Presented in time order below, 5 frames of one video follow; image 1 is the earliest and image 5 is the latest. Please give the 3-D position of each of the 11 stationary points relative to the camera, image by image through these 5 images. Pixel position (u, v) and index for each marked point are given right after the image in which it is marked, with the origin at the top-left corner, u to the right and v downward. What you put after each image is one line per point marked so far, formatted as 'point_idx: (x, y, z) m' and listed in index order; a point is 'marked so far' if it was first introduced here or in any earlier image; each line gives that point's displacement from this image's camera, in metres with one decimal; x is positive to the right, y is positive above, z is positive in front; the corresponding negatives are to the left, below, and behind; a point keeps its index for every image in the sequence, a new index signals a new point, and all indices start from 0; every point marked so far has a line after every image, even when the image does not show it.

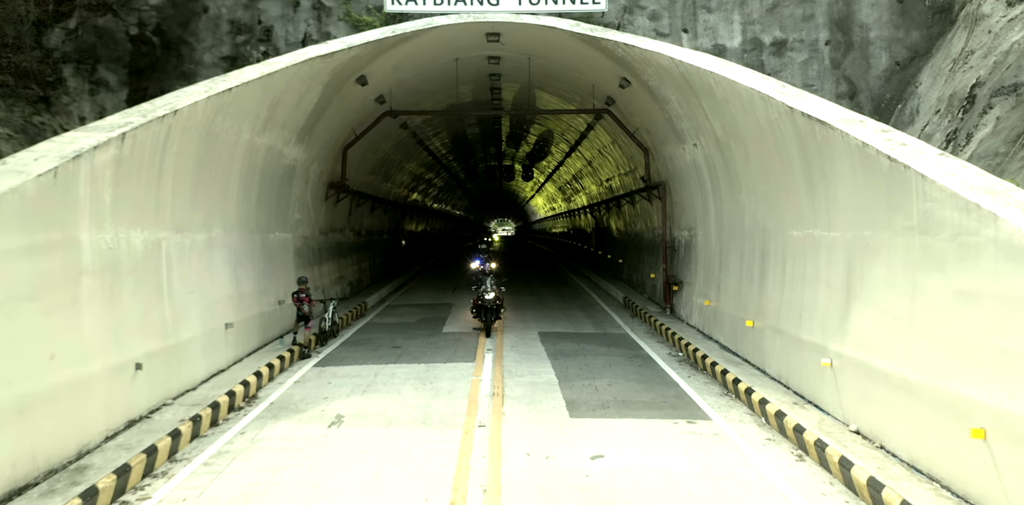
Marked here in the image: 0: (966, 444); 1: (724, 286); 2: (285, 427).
0: (+3.5, -1.5, +3.9) m
1: (+3.6, -0.6, +8.4) m
2: (-2.7, -2.0, +6.0) m
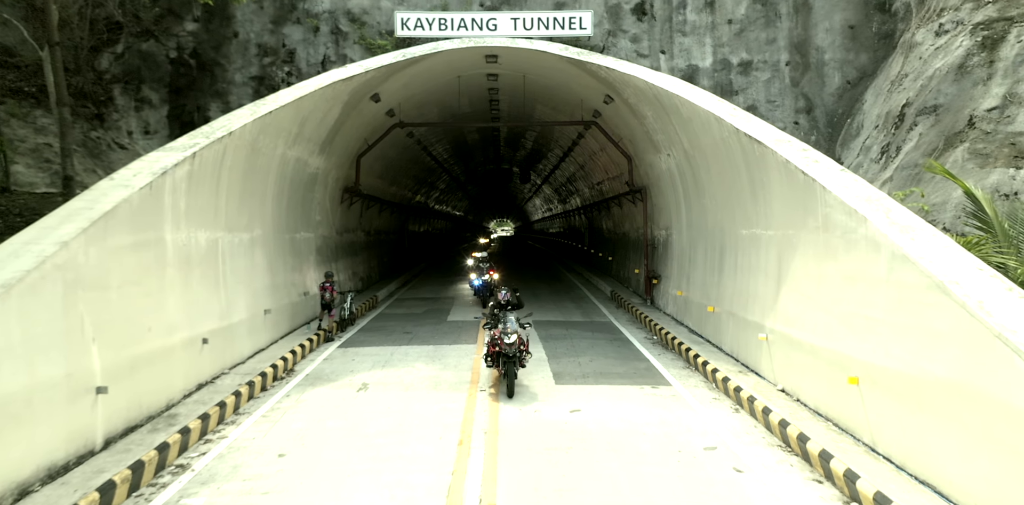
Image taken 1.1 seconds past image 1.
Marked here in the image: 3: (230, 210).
0: (+3.5, -1.4, +5.2) m
1: (+3.5, -0.5, +9.7) m
2: (-2.8, -2.0, +7.2) m
3: (-4.3, +0.7, +7.6) m
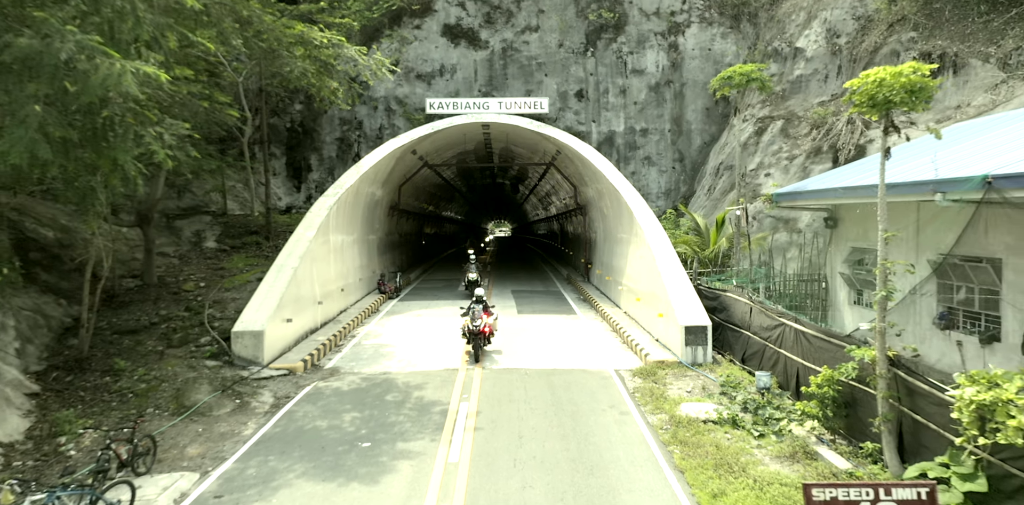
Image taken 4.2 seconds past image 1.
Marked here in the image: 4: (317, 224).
0: (+3.0, -1.3, +12.1) m
1: (+3.0, -0.3, +16.6) m
2: (-3.2, -1.8, +14.1) m
3: (-4.8, +0.8, +14.5) m
4: (-4.7, +0.7, +12.1) m
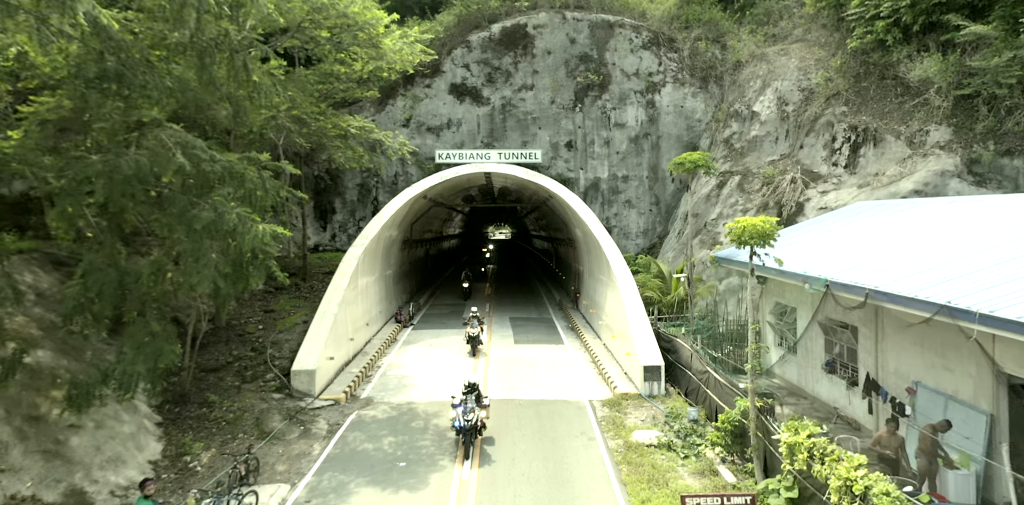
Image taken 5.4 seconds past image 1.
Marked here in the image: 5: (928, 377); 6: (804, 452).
0: (+2.9, -2.5, +14.6) m
1: (+2.9, -1.6, +19.2) m
2: (-3.3, -3.1, +16.7) m
3: (-4.9, -0.5, +17.1) m
4: (-4.8, -0.6, +14.7) m
5: (+6.2, -1.9, +7.4) m
6: (+3.6, -2.5, +6.3) m
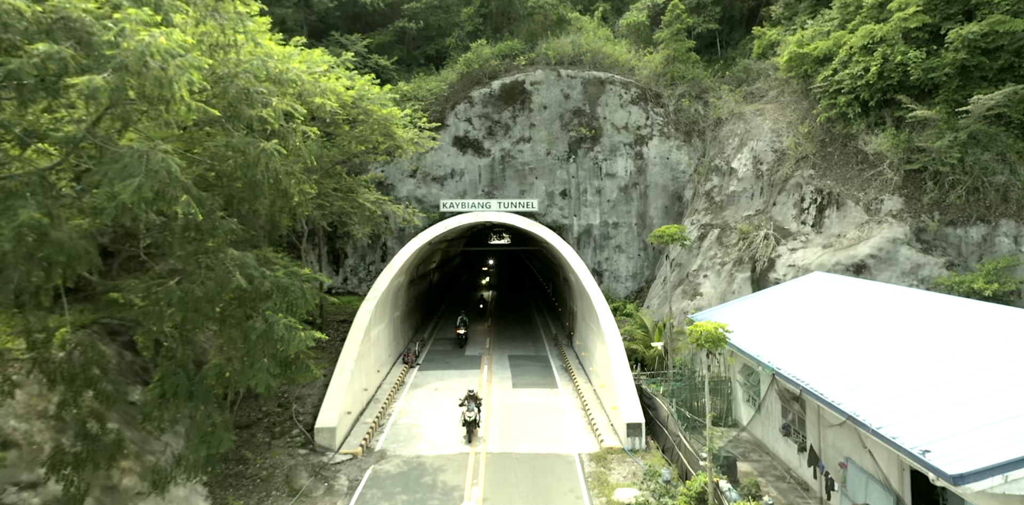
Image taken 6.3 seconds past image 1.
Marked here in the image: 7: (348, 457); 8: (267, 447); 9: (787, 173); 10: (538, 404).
0: (+2.9, -4.3, +16.2) m
1: (+2.9, -3.5, +20.7) m
2: (-3.4, -5.0, +18.2) m
3: (-4.9, -2.4, +18.6) m
4: (-4.9, -2.5, +16.2) m
5: (+6.1, -3.6, +8.9) m
6: (+3.5, -4.2, +7.8) m
7: (-4.2, -5.3, +12.8) m
8: (-6.2, -4.9, +12.7) m
9: (+9.9, +2.8, +18.0) m
10: (+0.9, -5.0, +16.5) m
